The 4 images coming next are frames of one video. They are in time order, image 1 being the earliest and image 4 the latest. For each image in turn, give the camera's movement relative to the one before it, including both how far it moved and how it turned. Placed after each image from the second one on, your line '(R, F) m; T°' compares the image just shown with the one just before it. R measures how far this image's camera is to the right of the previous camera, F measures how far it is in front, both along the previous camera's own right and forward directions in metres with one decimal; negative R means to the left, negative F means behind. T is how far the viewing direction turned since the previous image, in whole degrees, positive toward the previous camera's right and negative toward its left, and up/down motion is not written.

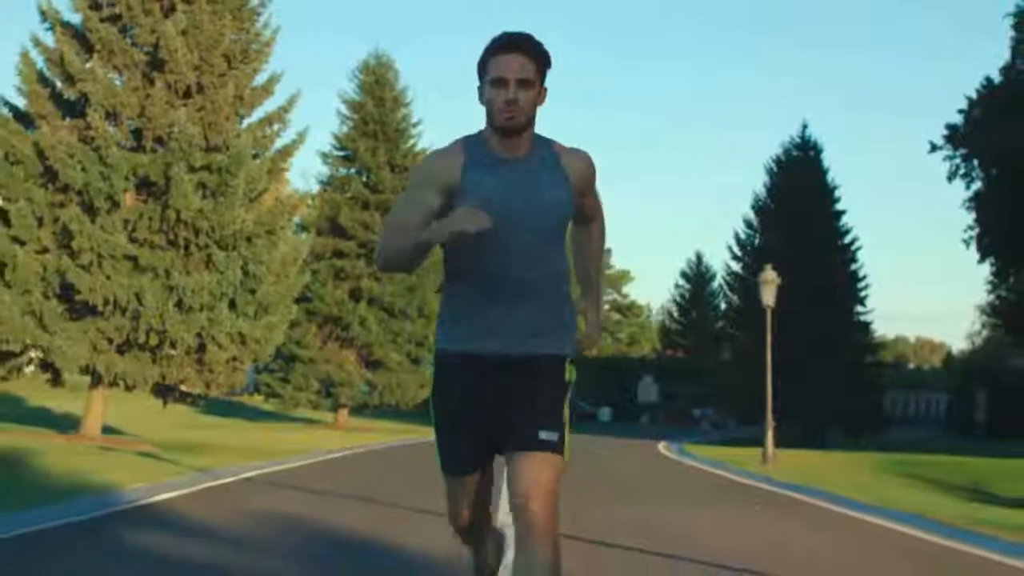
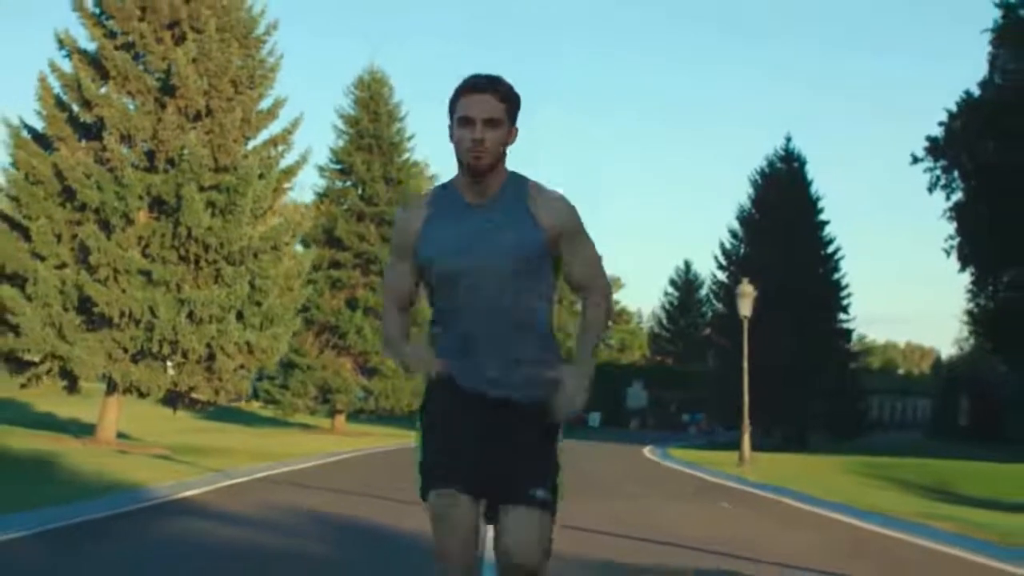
(0.0, -1.7) m; 0°
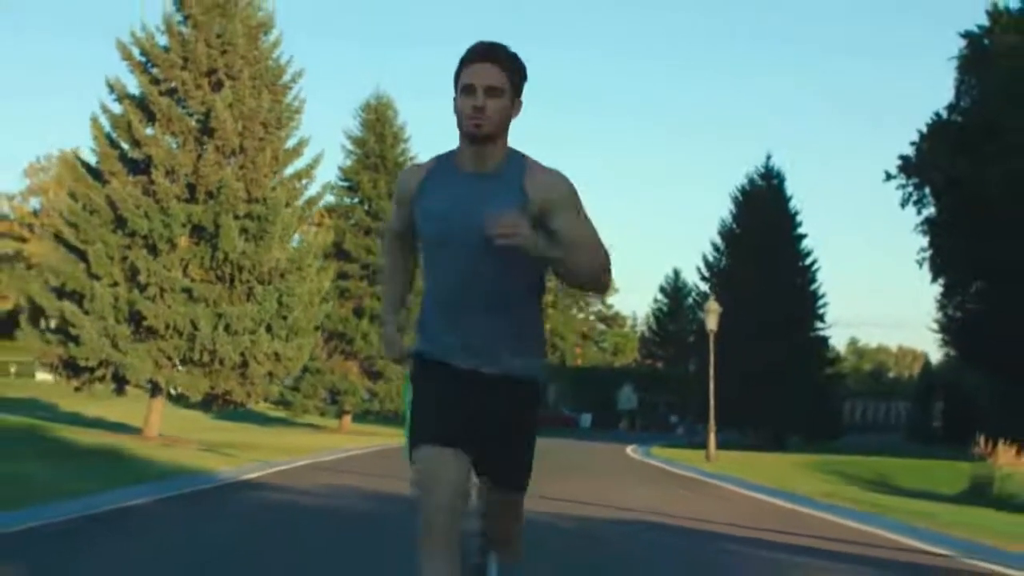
(+0.1, -4.3) m; 0°
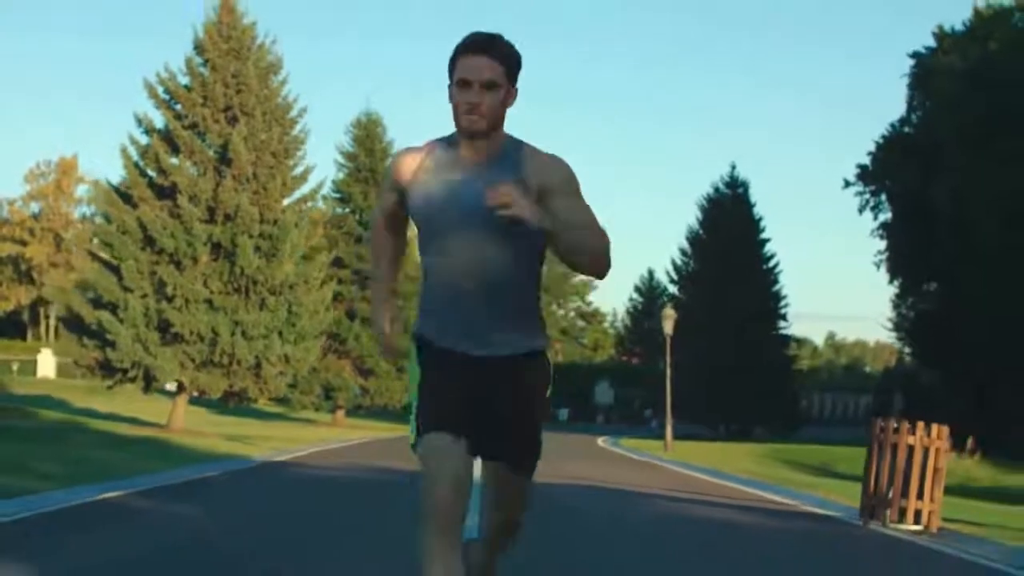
(0.0, -4.9) m; +1°
